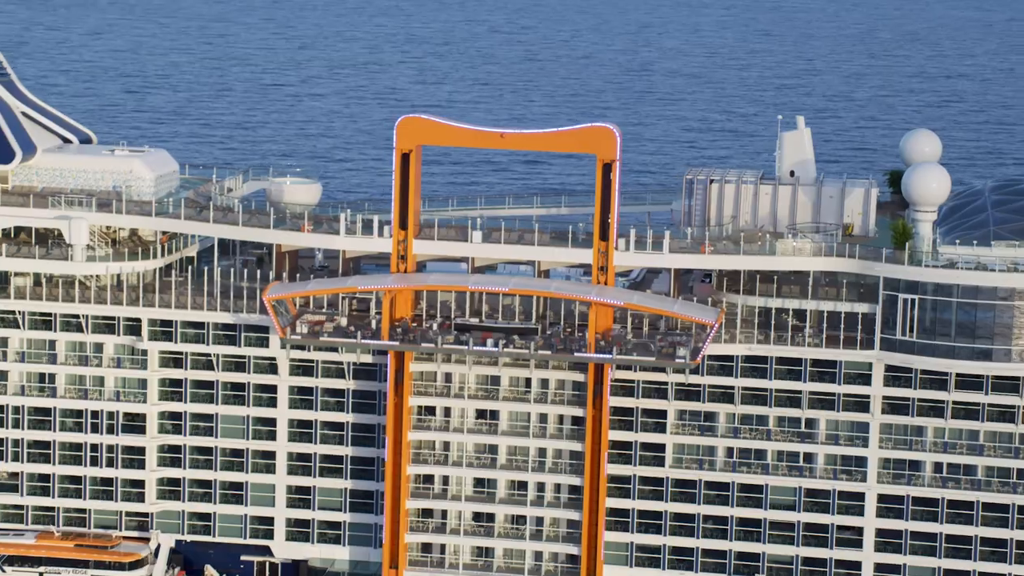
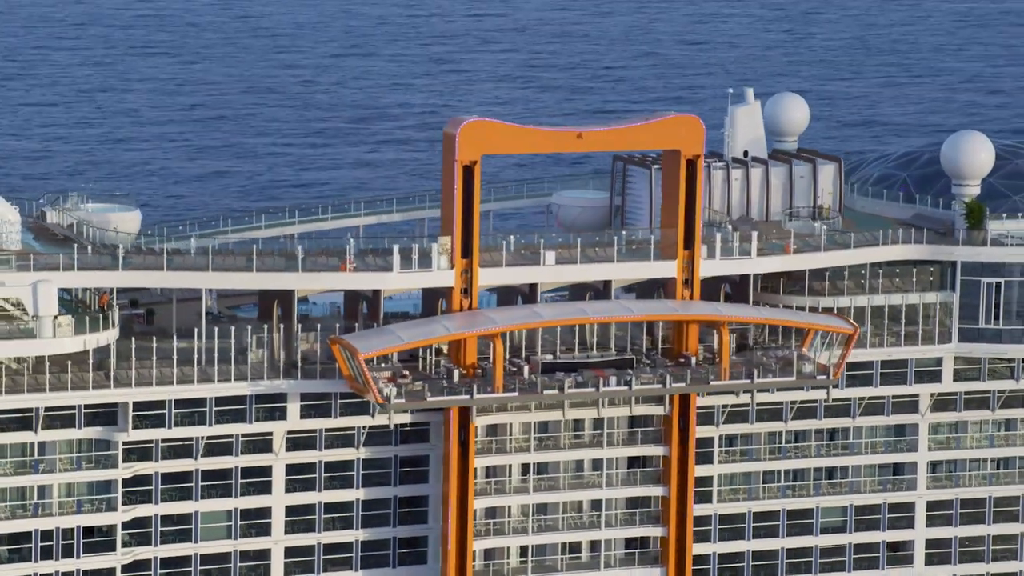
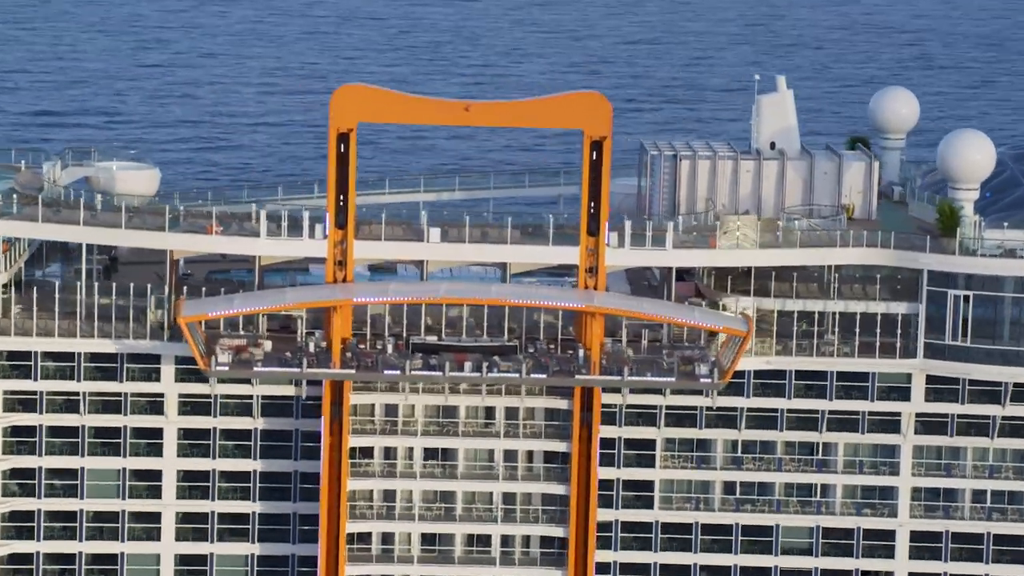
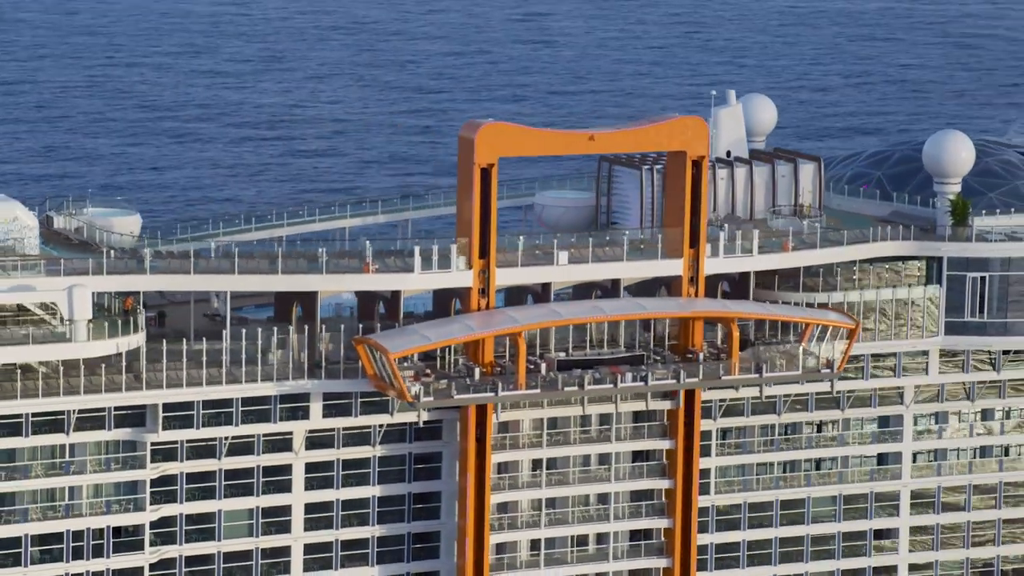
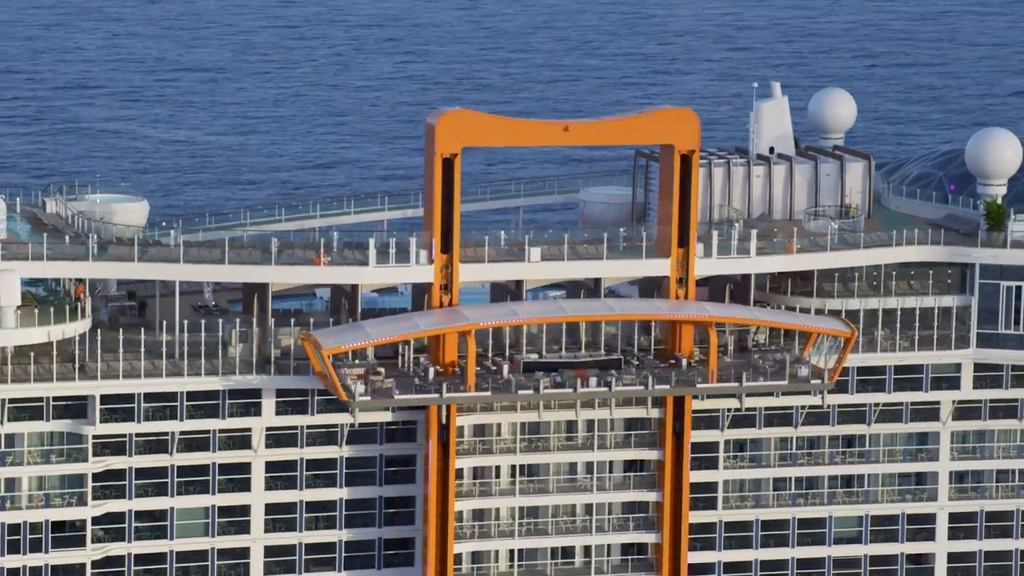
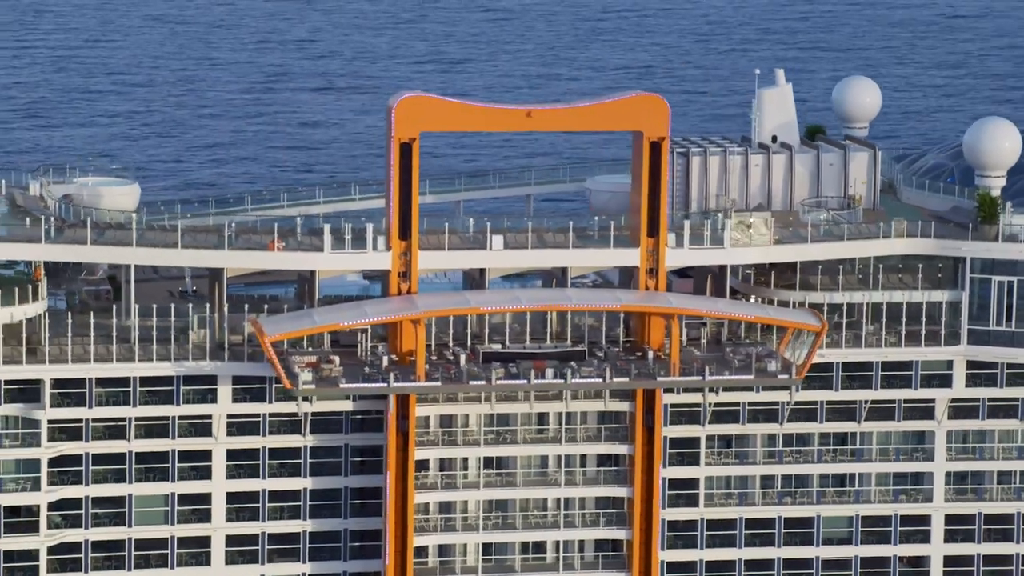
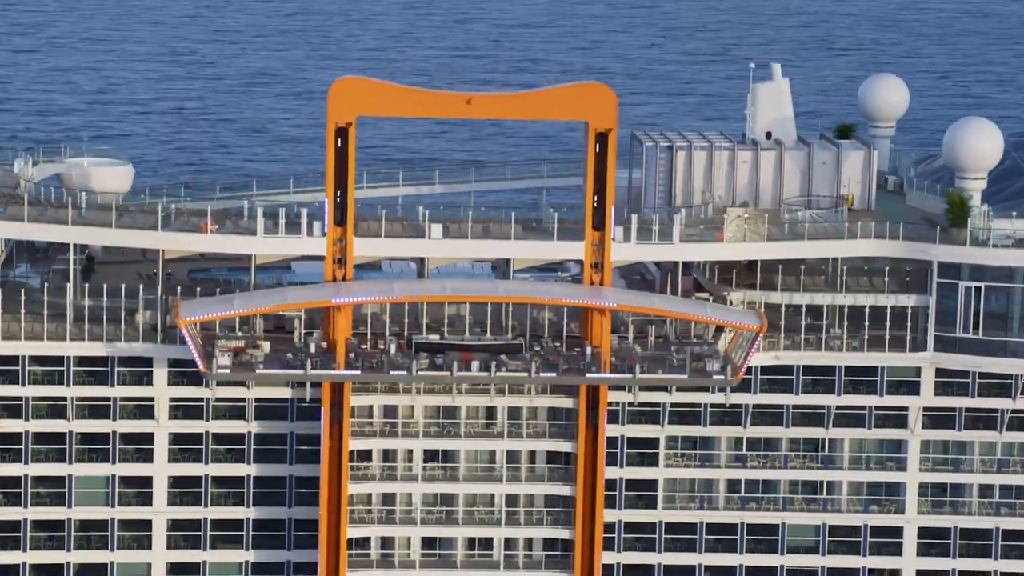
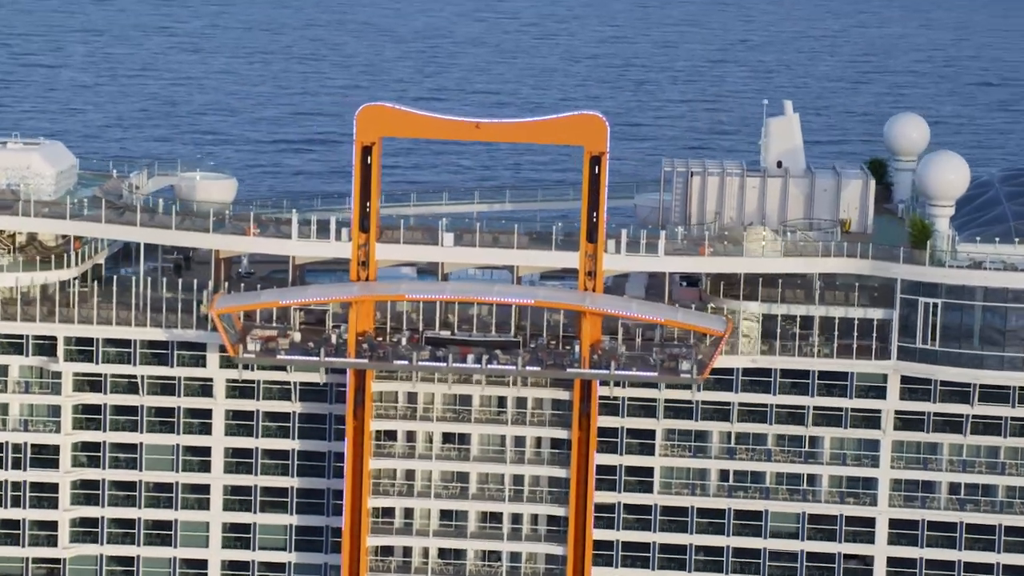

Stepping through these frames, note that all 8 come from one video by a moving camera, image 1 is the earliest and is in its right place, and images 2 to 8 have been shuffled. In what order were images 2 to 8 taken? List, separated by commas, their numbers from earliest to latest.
8, 3, 7, 6, 5, 2, 4
